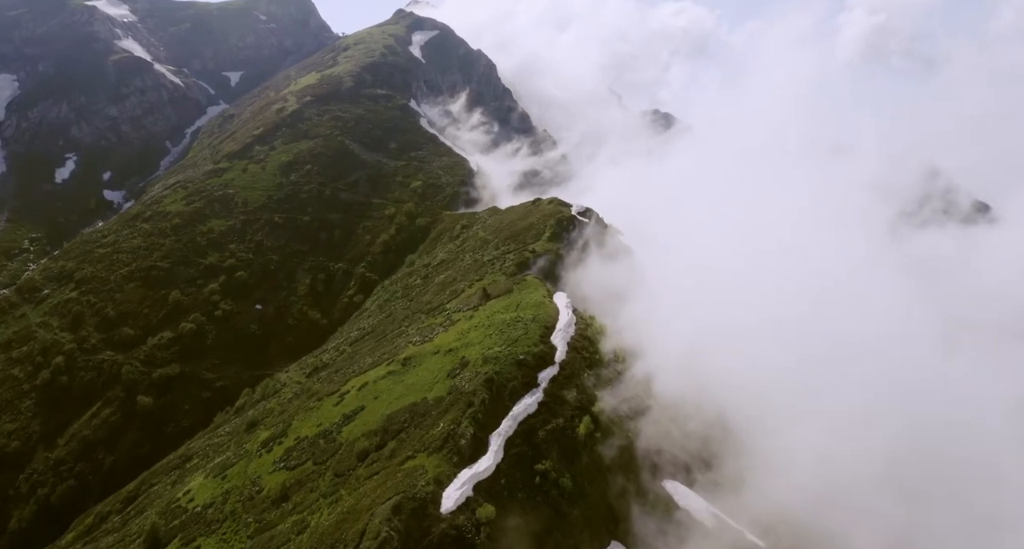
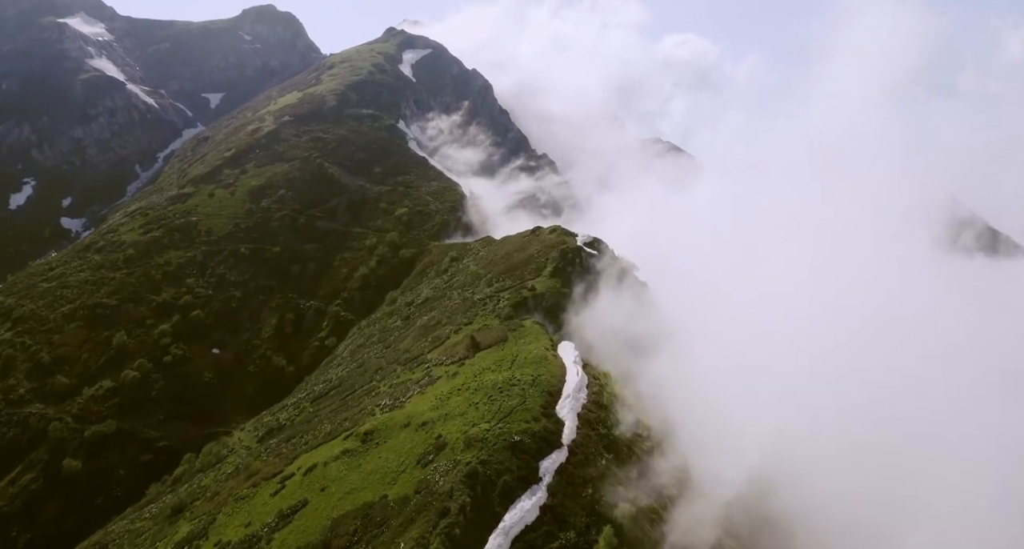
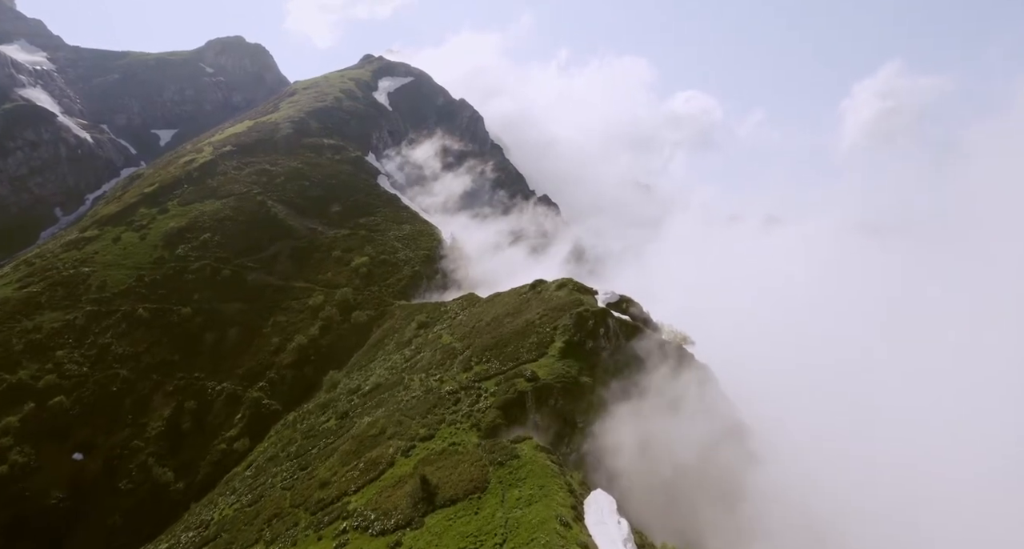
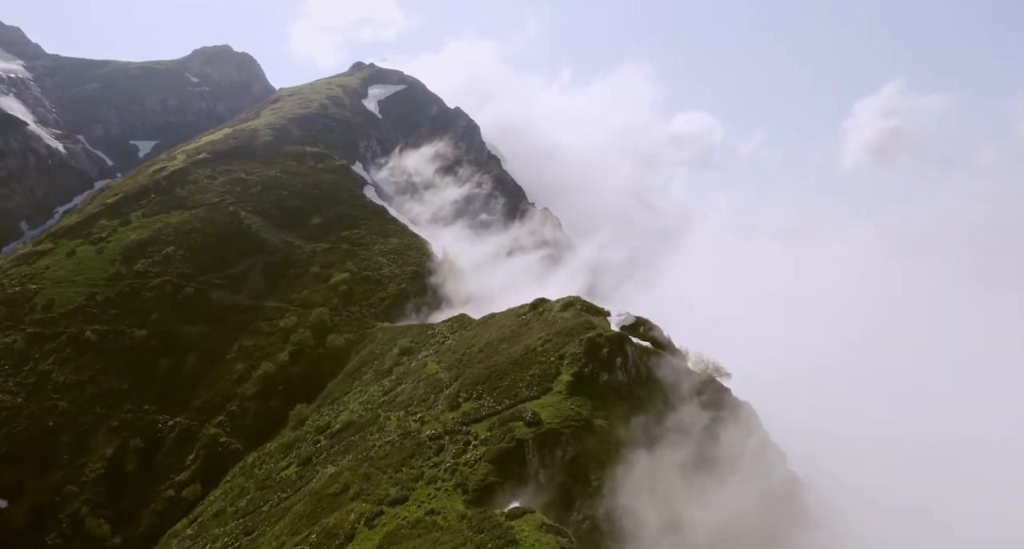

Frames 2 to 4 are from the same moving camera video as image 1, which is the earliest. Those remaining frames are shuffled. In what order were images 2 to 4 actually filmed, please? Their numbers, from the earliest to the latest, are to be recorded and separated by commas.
2, 3, 4
